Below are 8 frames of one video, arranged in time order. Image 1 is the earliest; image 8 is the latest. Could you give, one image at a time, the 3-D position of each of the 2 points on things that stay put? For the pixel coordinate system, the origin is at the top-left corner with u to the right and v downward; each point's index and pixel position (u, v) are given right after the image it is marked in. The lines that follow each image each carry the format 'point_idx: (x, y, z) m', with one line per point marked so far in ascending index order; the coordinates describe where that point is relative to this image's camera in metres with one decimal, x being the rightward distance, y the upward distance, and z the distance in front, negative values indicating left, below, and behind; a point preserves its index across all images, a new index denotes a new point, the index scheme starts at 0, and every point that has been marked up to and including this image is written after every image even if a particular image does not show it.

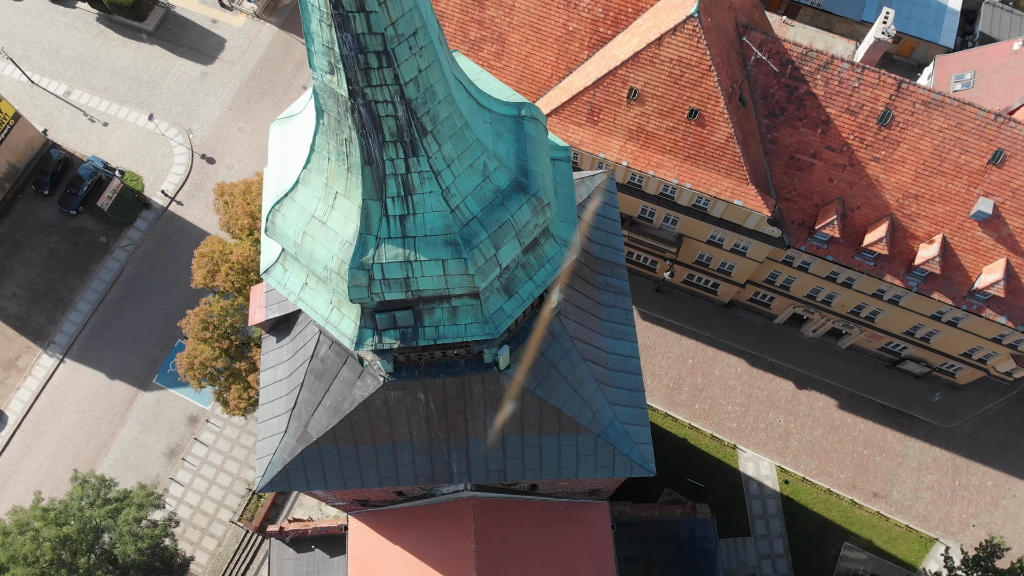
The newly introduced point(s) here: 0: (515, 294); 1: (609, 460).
0: (0.0, -0.1, +13.2) m
1: (+2.0, -3.6, +18.2) m
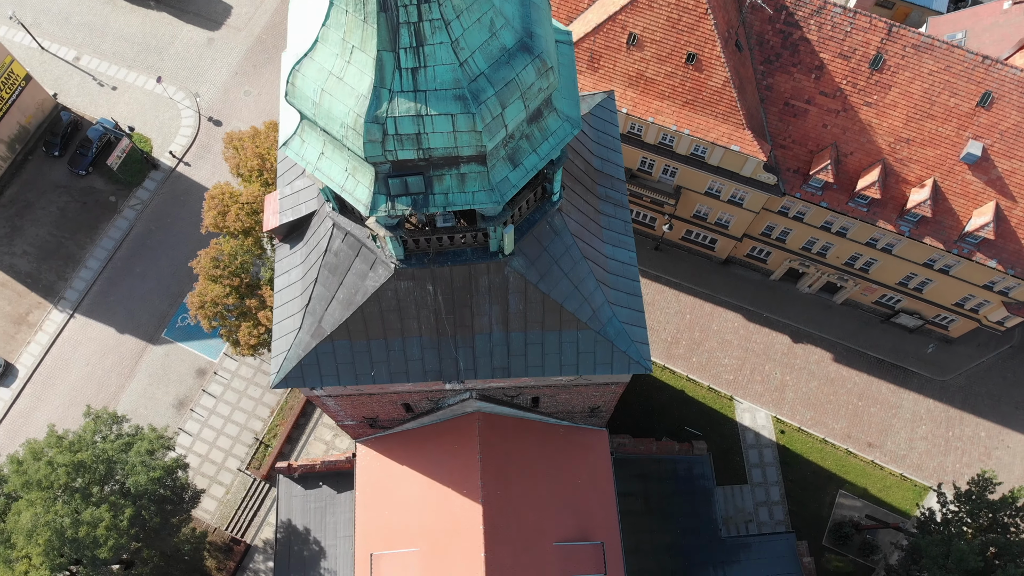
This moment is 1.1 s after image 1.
0: (+0.1, +2.0, +14.0) m
1: (+2.1, -1.5, +19.0) m
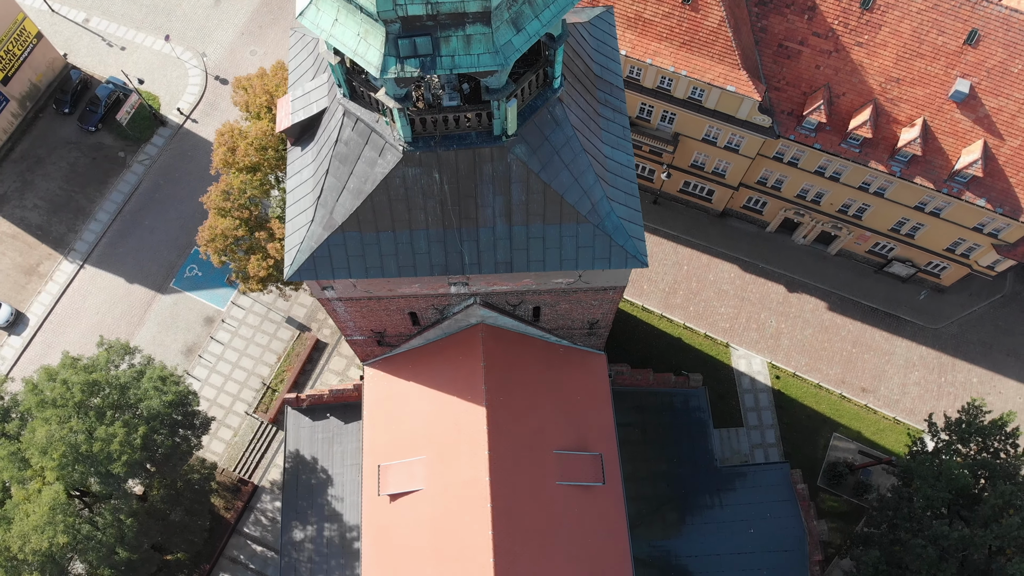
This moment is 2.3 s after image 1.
0: (+0.2, +4.3, +14.8) m
1: (+2.1, +0.8, +19.8) m
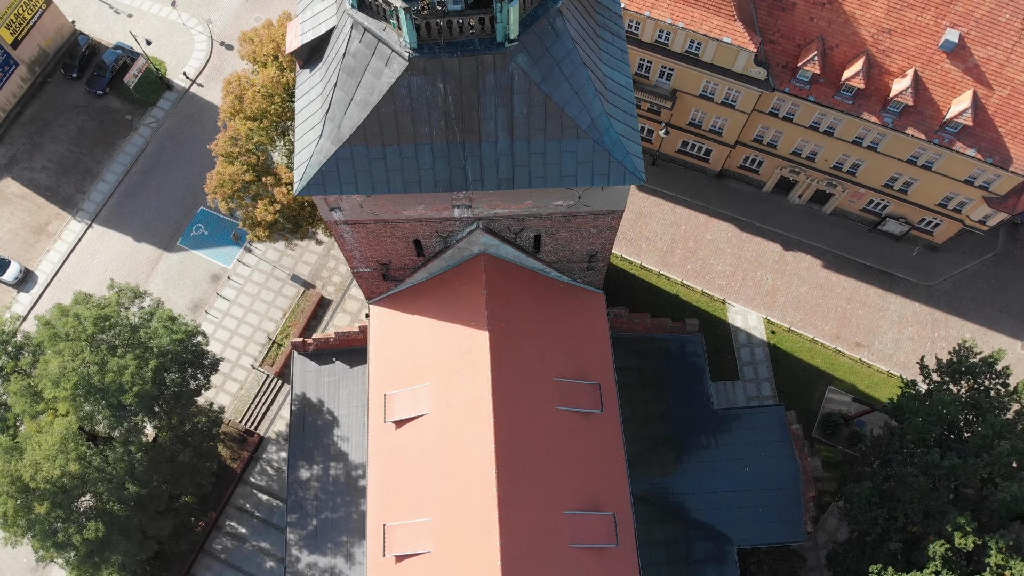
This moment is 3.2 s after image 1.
0: (+0.2, +6.3, +15.5) m
1: (+2.2, +2.8, +20.5) m
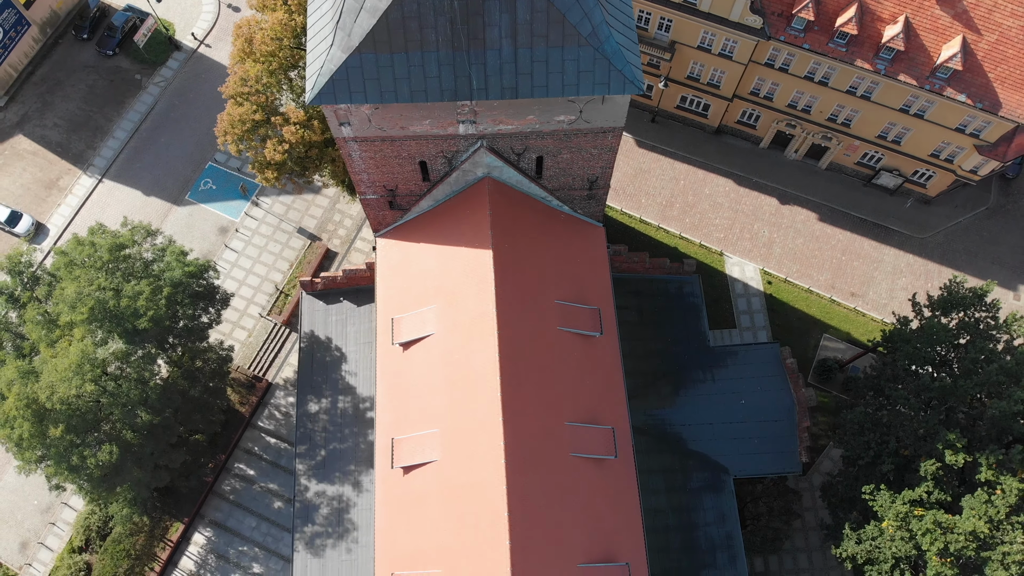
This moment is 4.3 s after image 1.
0: (+0.3, +8.7, +16.4) m
1: (+2.2, +5.1, +21.4) m
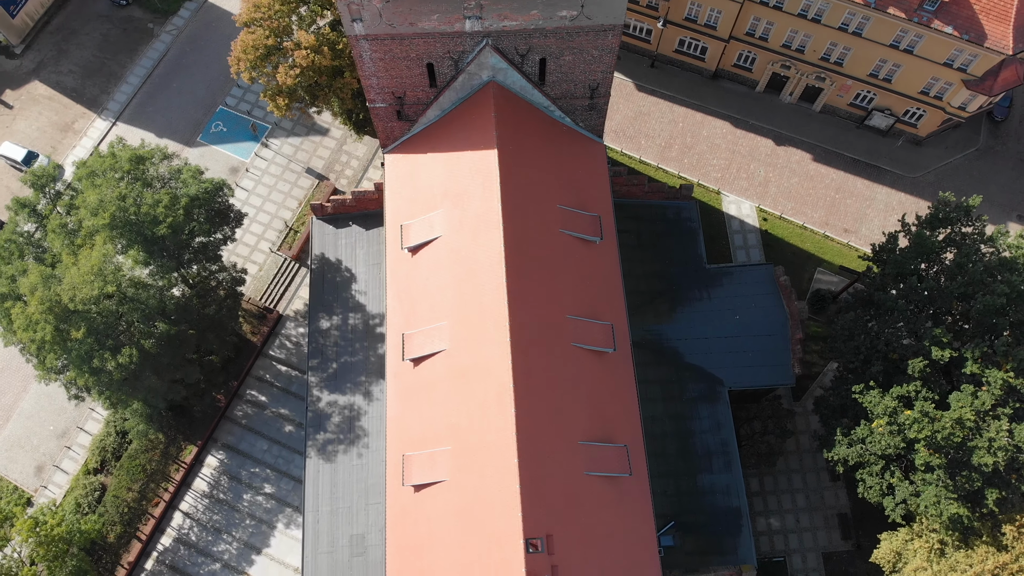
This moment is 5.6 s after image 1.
0: (+0.4, +11.8, +17.6) m
1: (+2.4, +8.2, +22.6) m
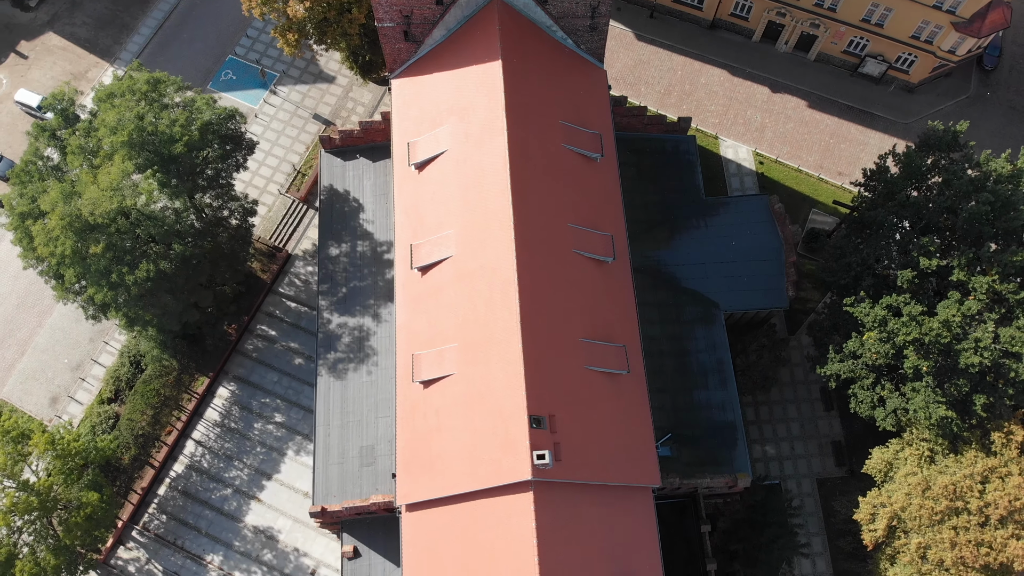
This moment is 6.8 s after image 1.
0: (+0.5, +14.7, +18.8) m
1: (+2.5, +11.1, +23.7) m
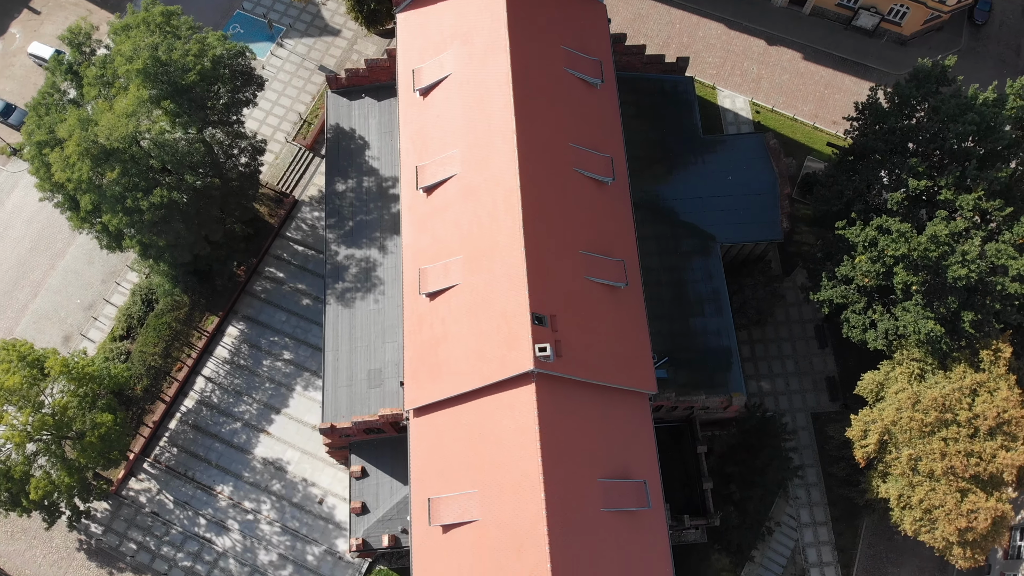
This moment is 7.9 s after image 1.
0: (+0.6, +17.4, +19.8) m
1: (+2.6, +13.8, +24.7) m
